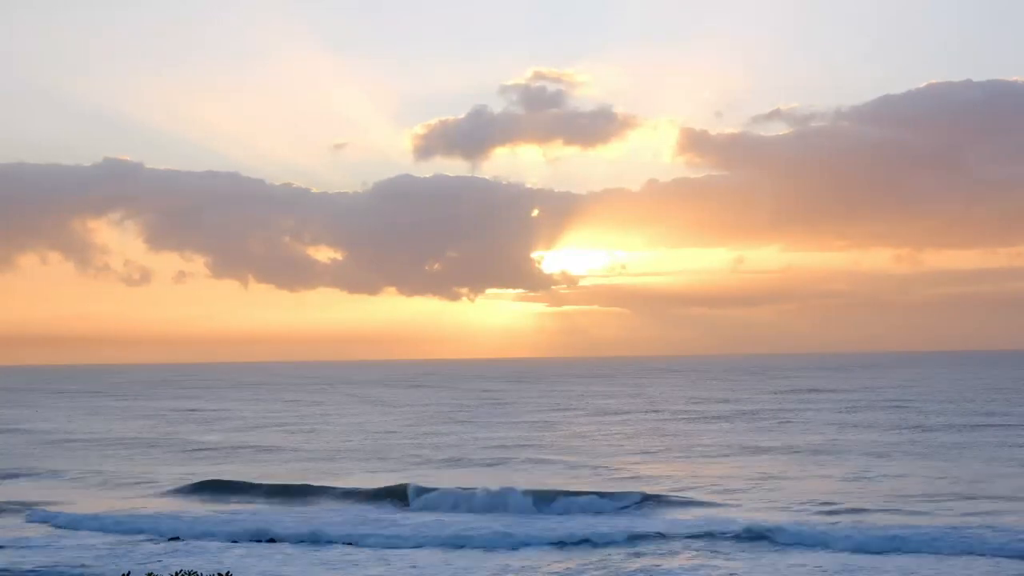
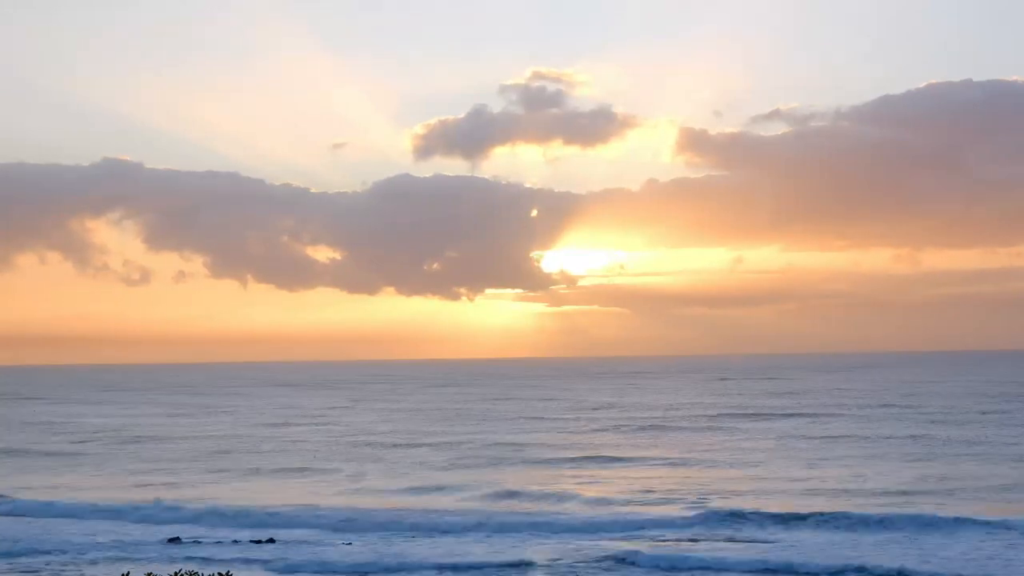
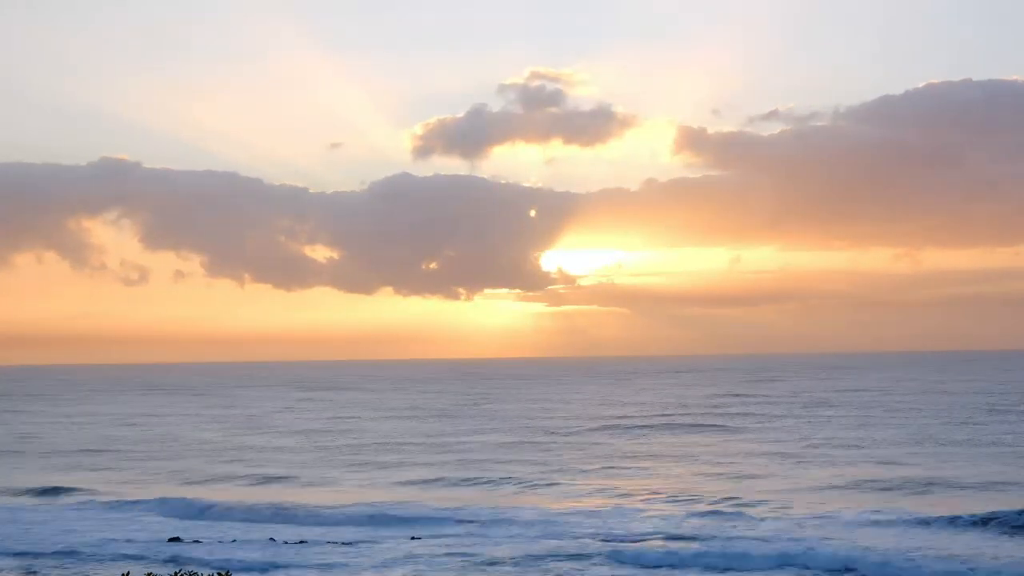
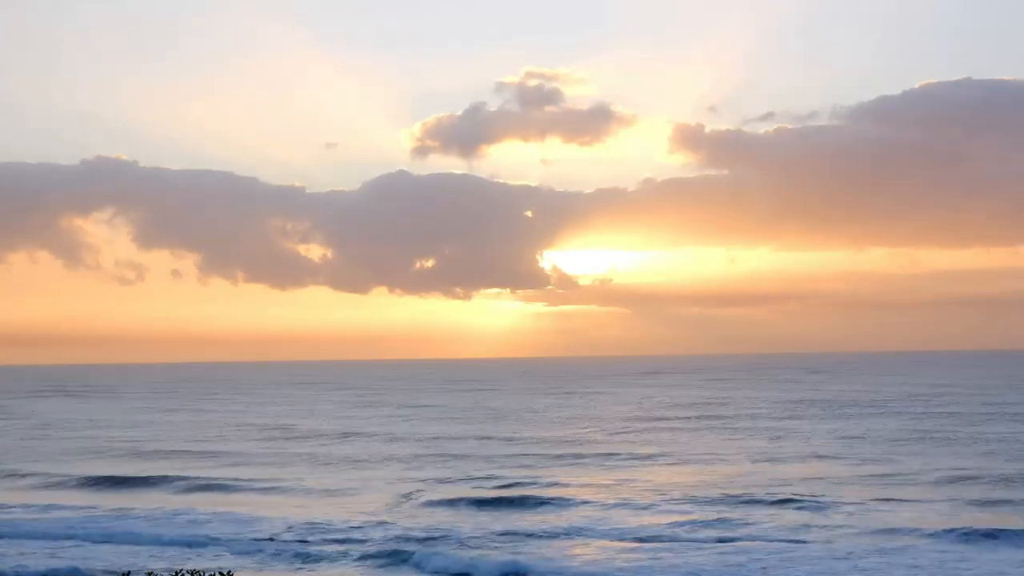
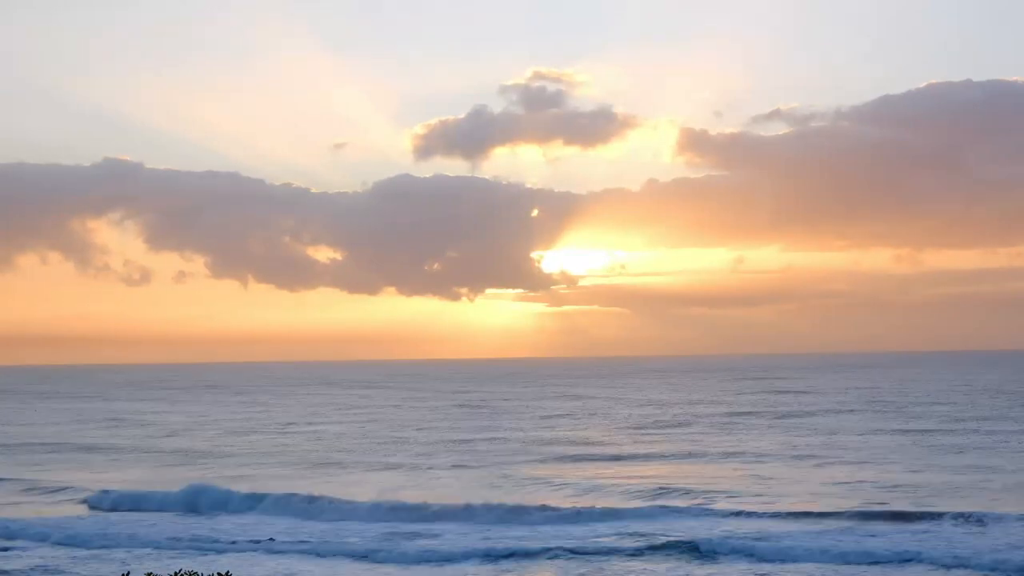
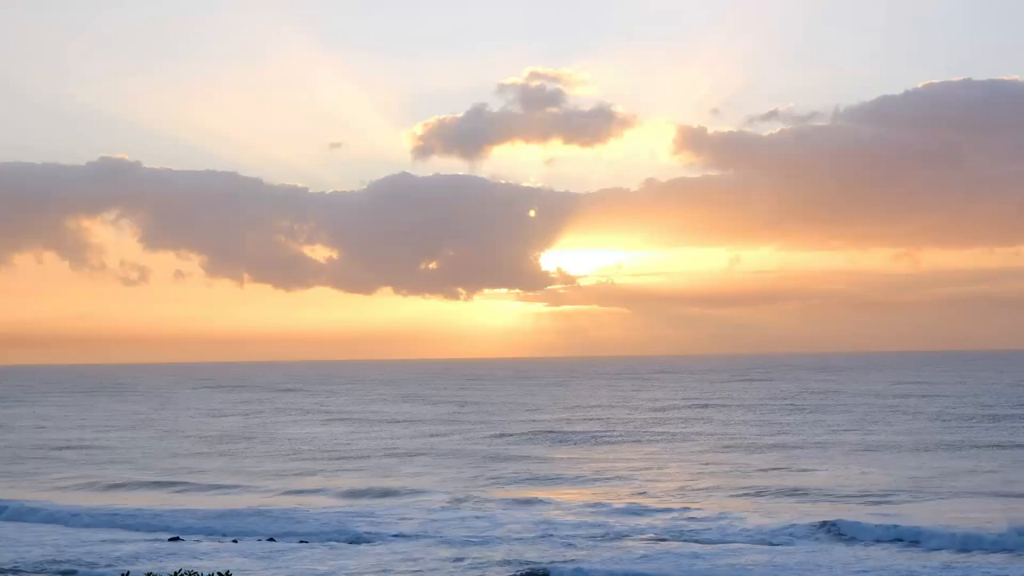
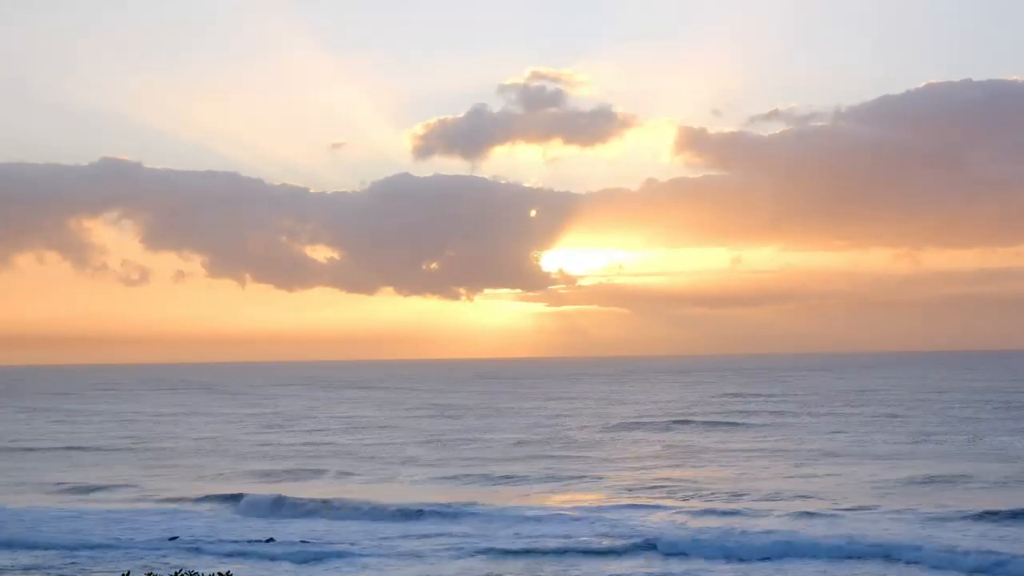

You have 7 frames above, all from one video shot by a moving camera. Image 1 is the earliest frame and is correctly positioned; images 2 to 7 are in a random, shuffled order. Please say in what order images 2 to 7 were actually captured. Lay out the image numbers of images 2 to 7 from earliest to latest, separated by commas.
5, 2, 7, 3, 6, 4
